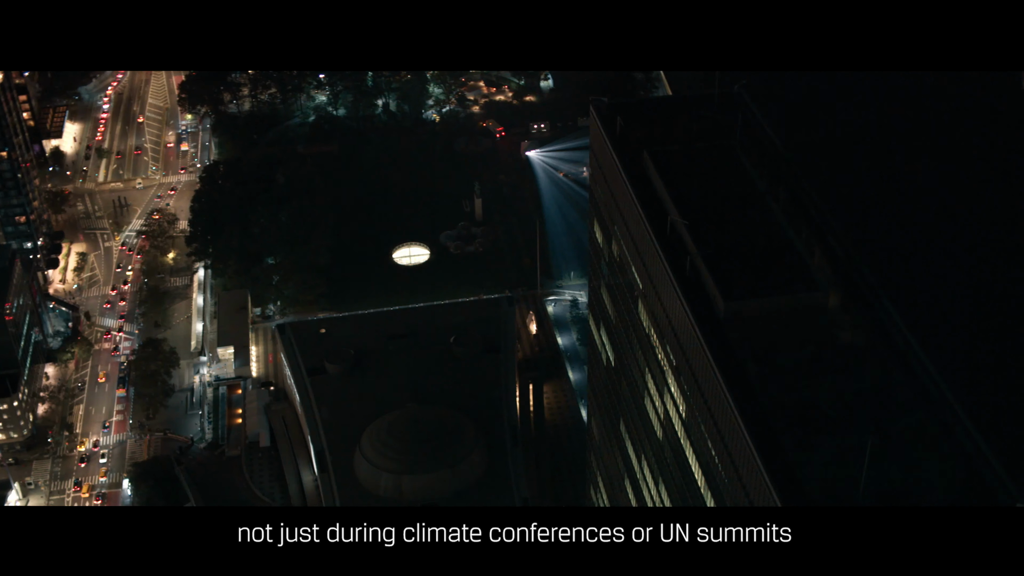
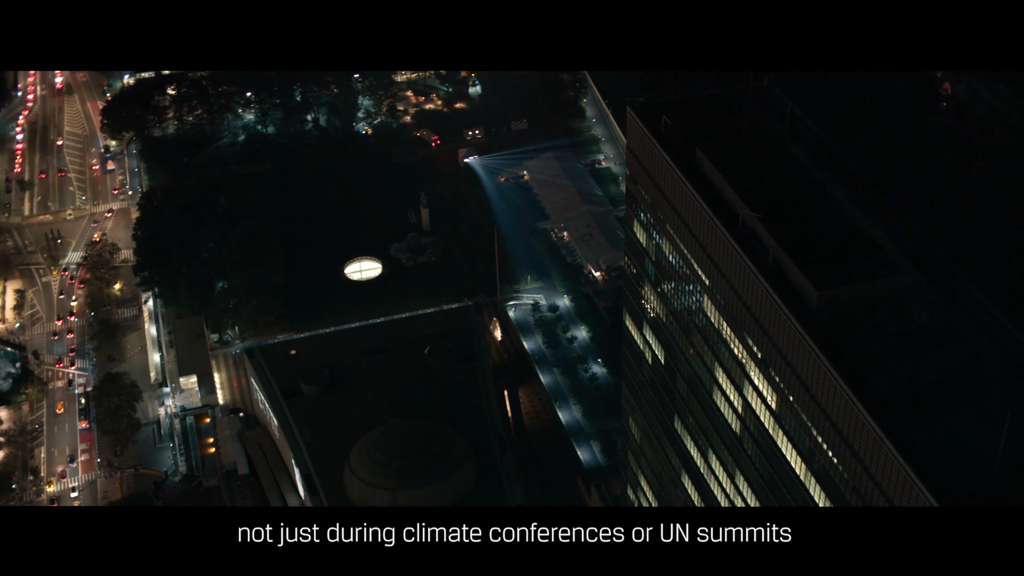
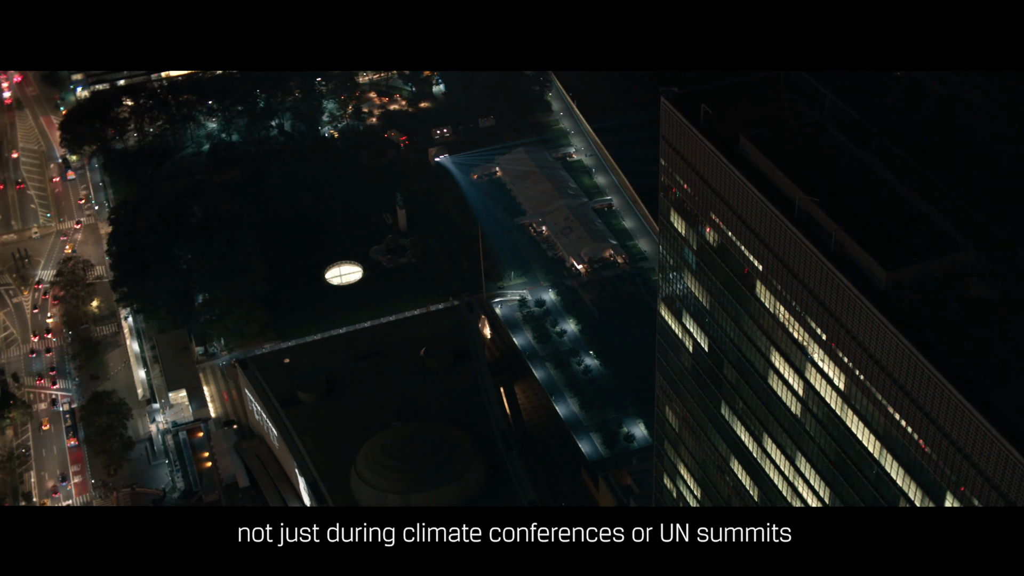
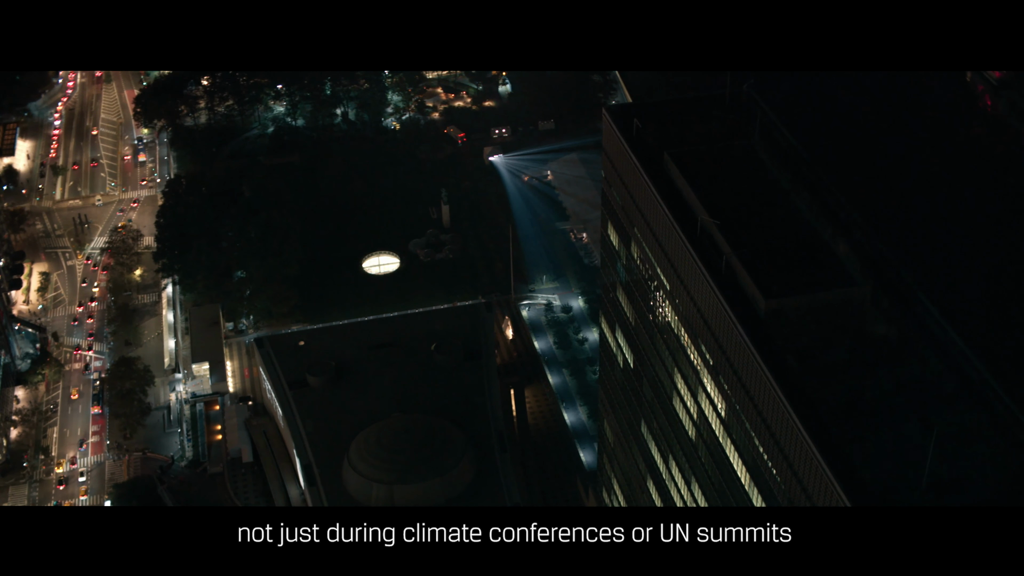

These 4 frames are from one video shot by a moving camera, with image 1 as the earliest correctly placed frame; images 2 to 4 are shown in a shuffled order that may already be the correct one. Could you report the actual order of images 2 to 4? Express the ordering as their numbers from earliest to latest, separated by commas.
4, 2, 3
